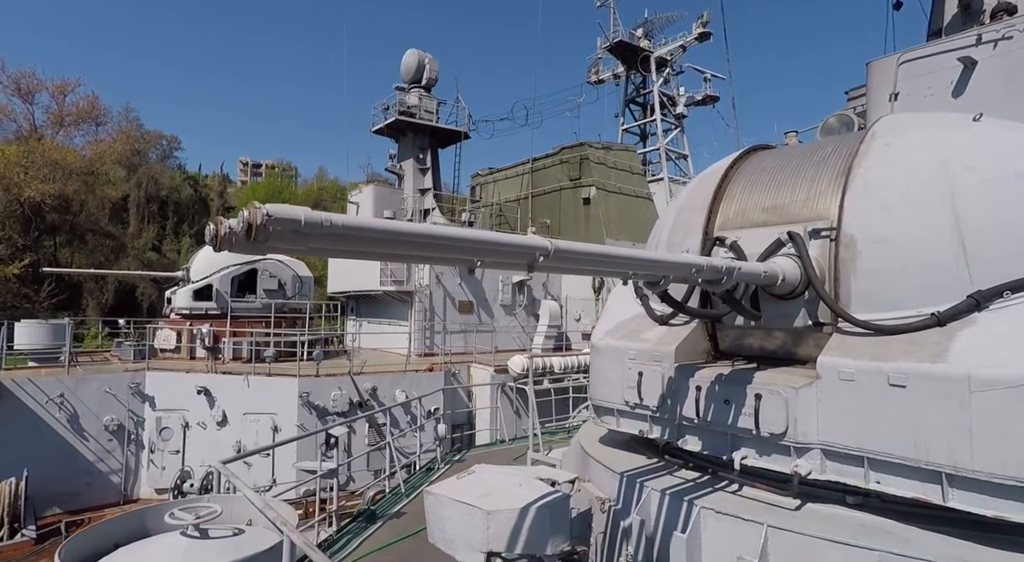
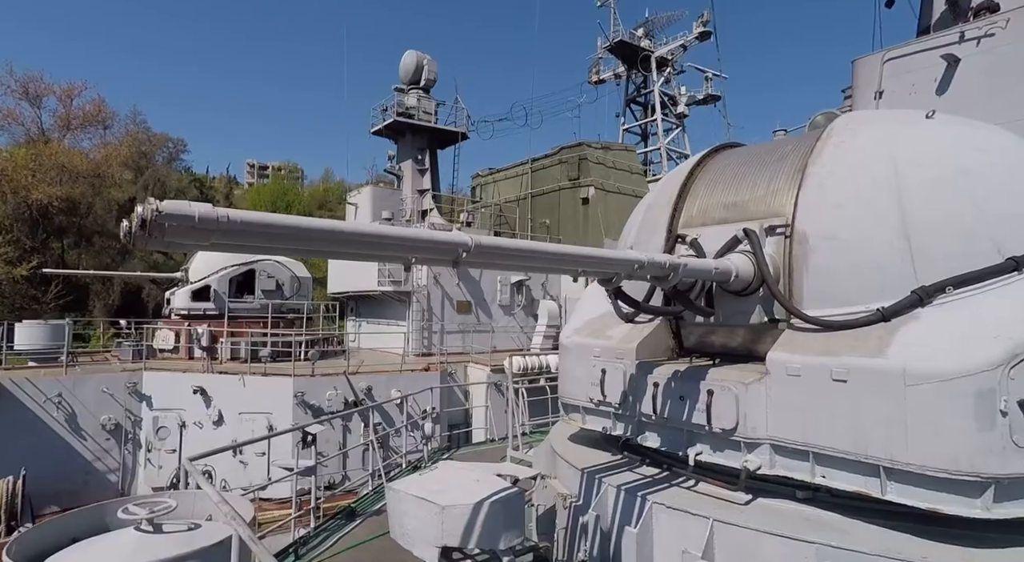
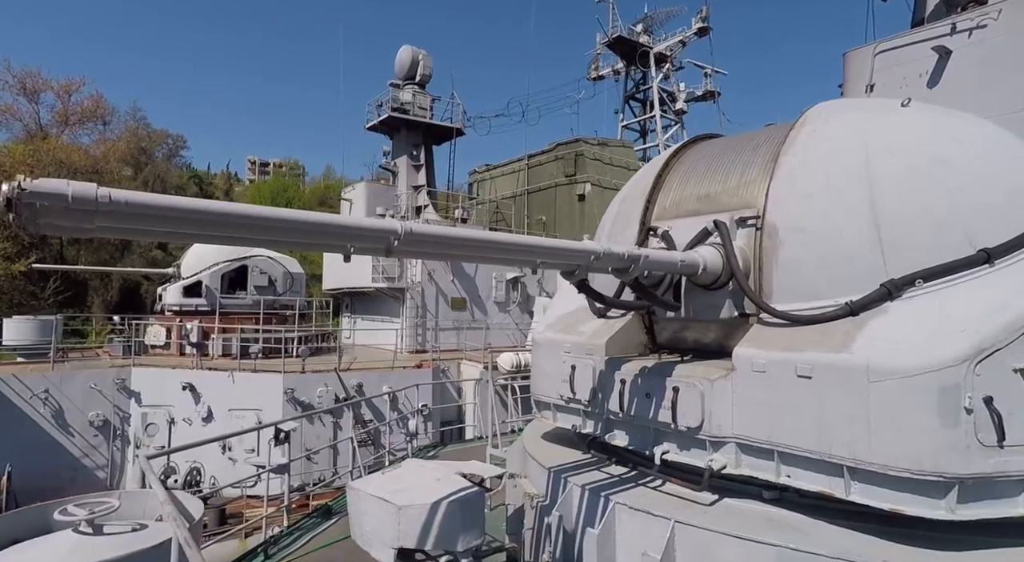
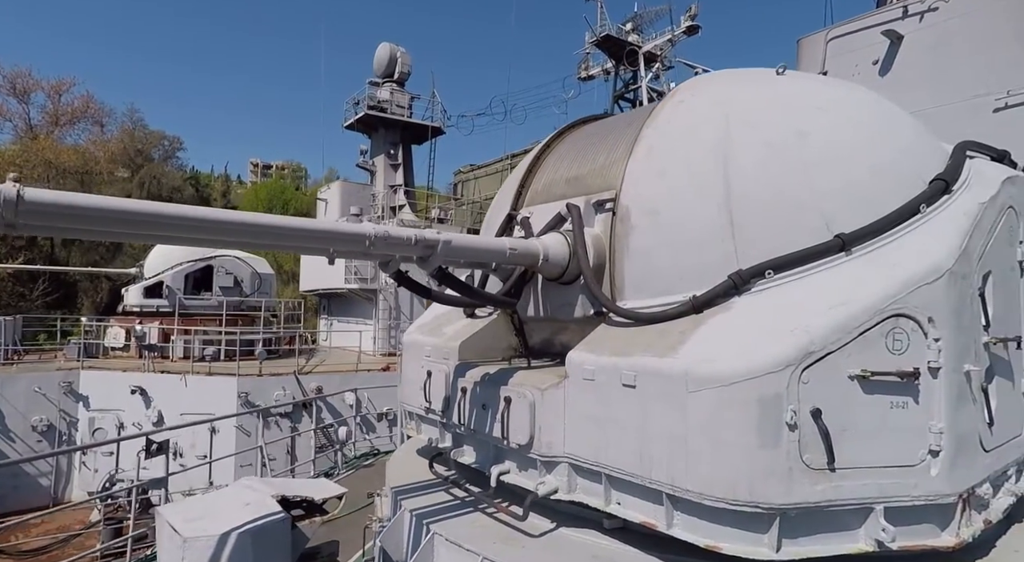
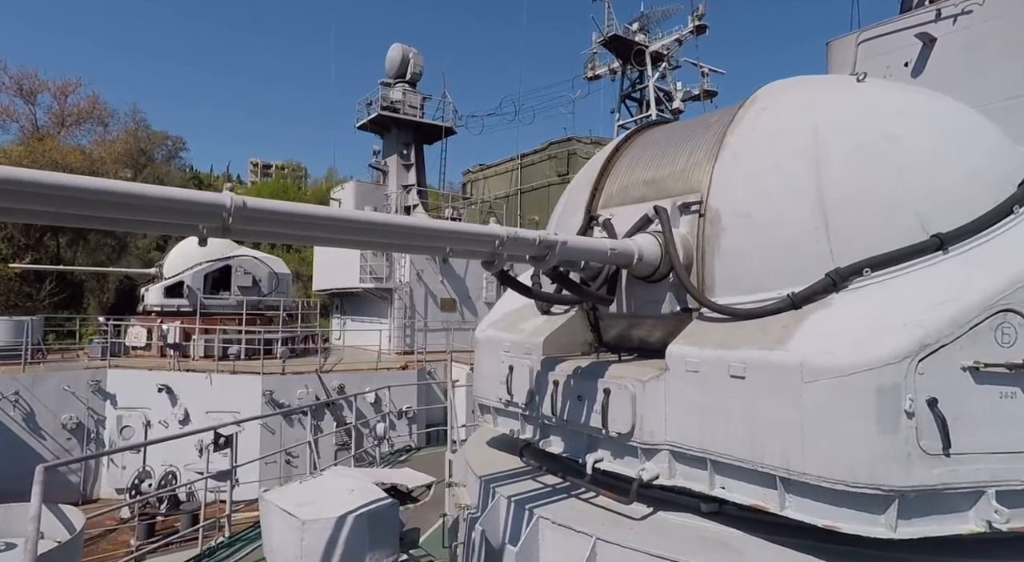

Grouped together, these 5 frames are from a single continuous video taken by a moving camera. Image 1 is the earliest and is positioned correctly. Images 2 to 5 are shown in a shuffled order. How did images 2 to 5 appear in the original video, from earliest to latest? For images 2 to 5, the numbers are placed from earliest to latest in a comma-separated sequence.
2, 3, 5, 4
